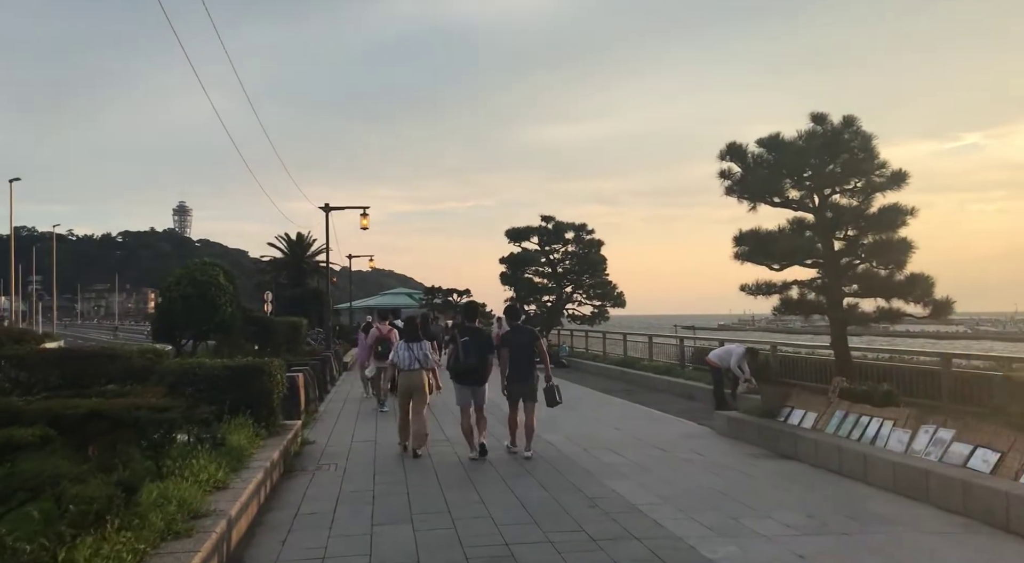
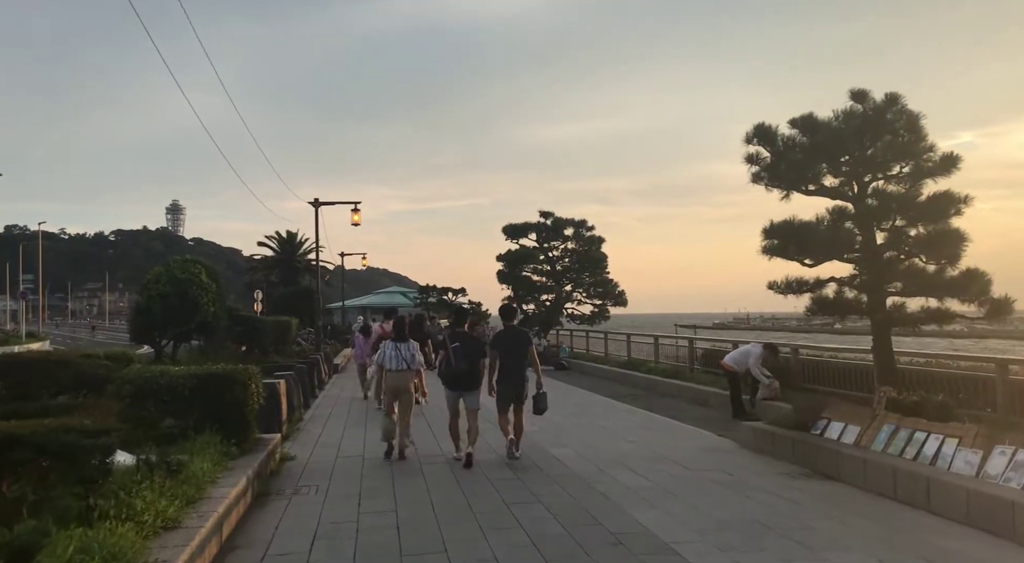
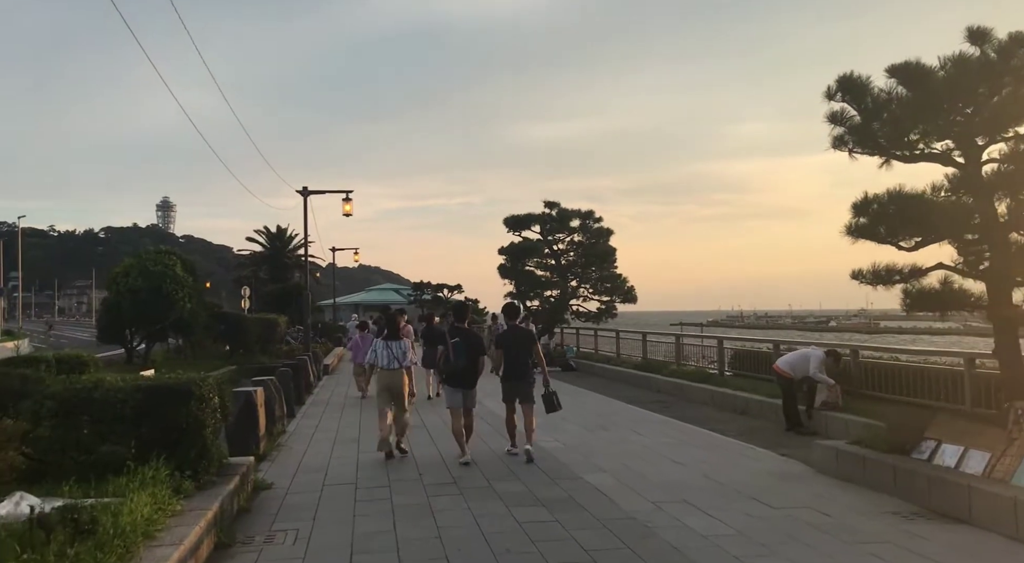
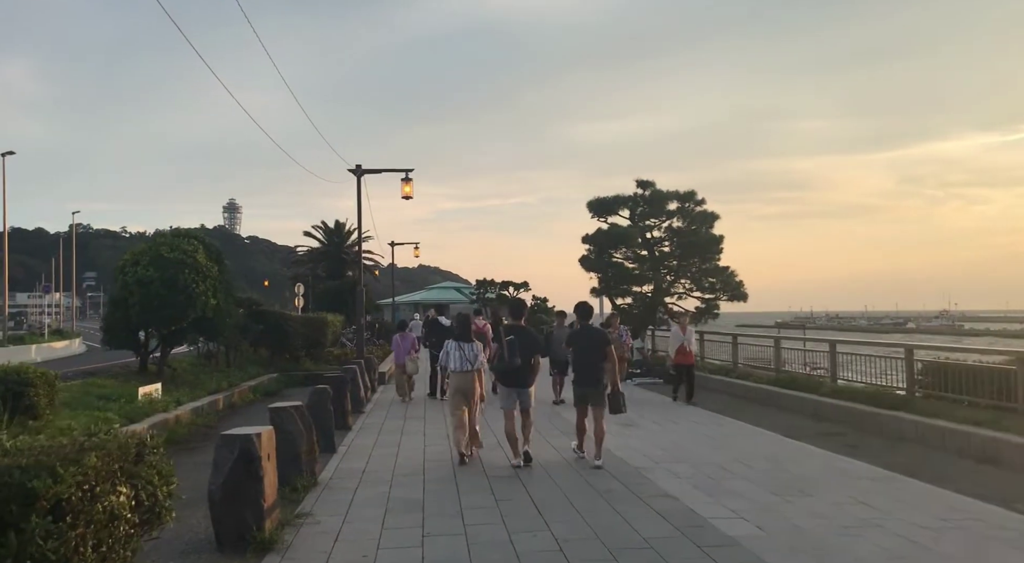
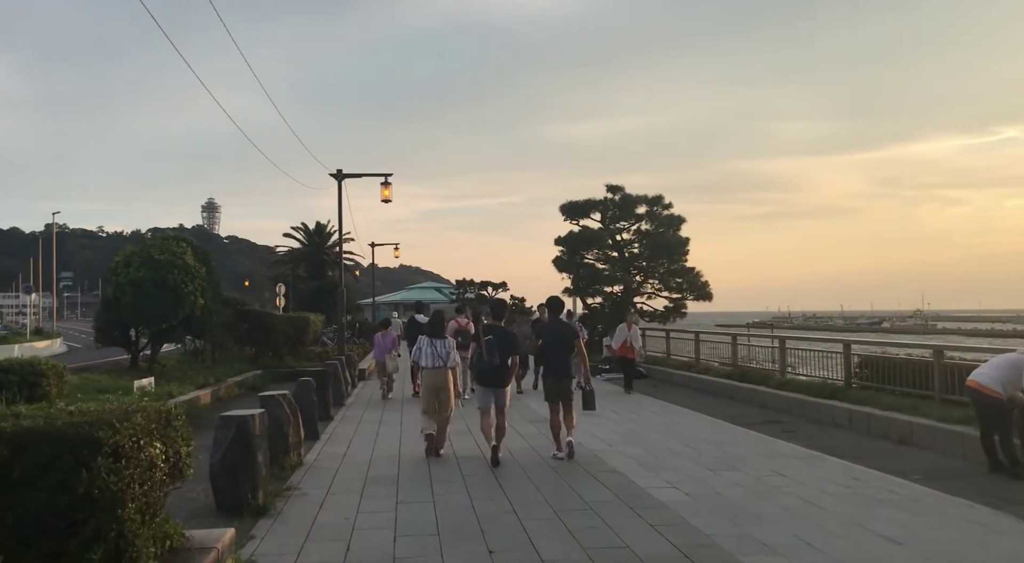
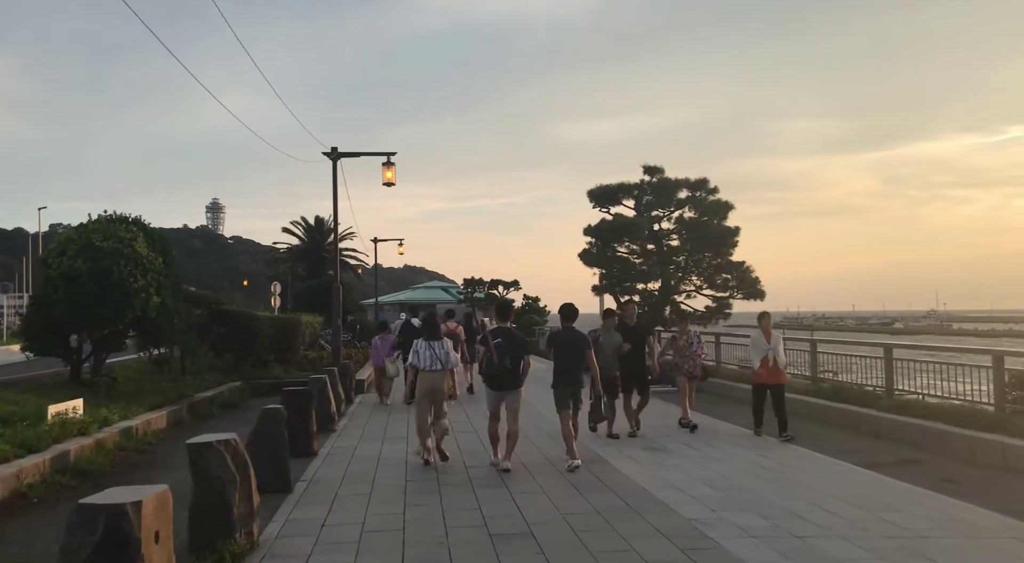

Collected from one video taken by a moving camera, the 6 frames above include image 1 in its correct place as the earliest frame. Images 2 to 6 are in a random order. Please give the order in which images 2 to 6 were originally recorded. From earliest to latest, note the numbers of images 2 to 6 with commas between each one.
2, 3, 5, 4, 6
